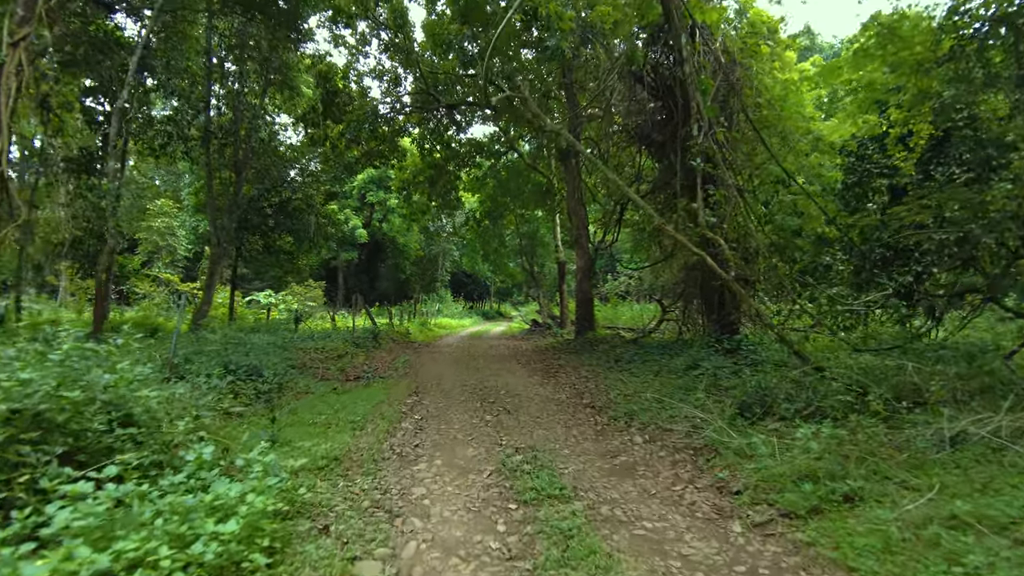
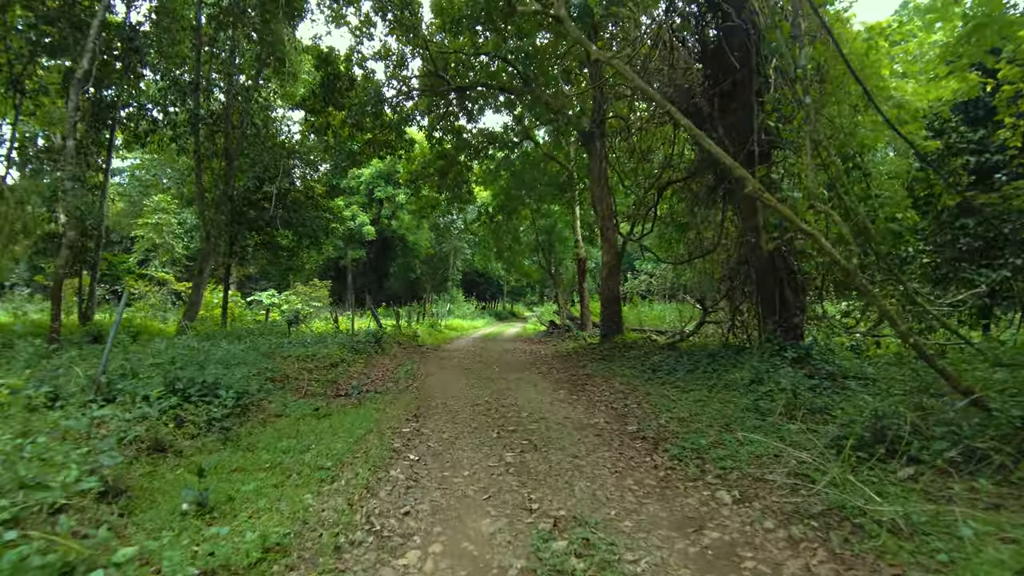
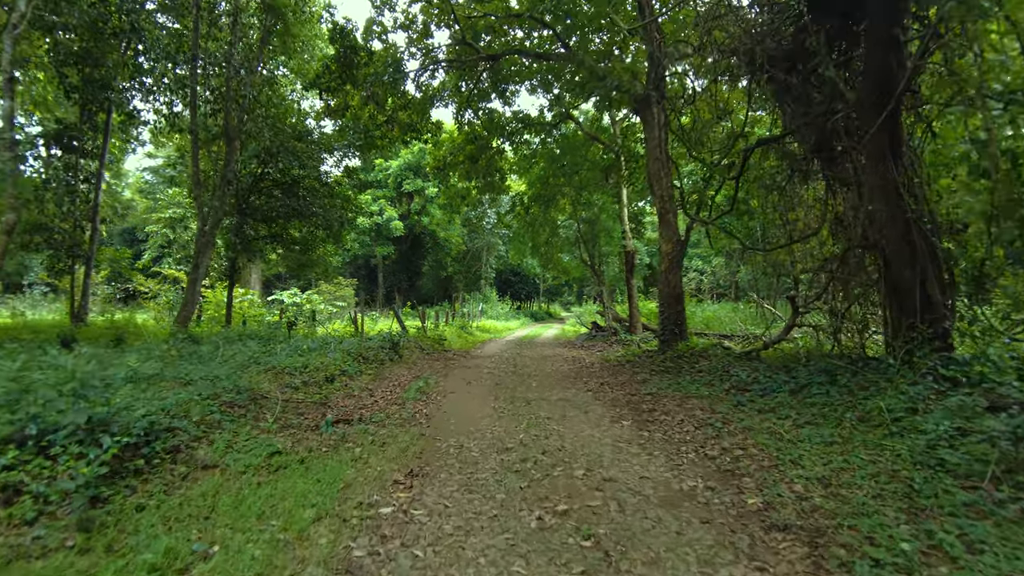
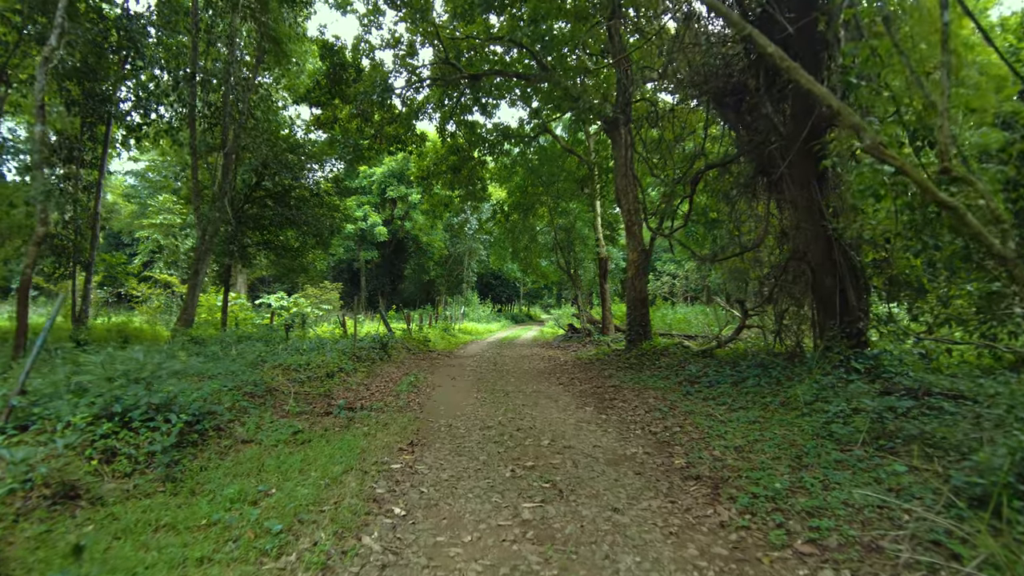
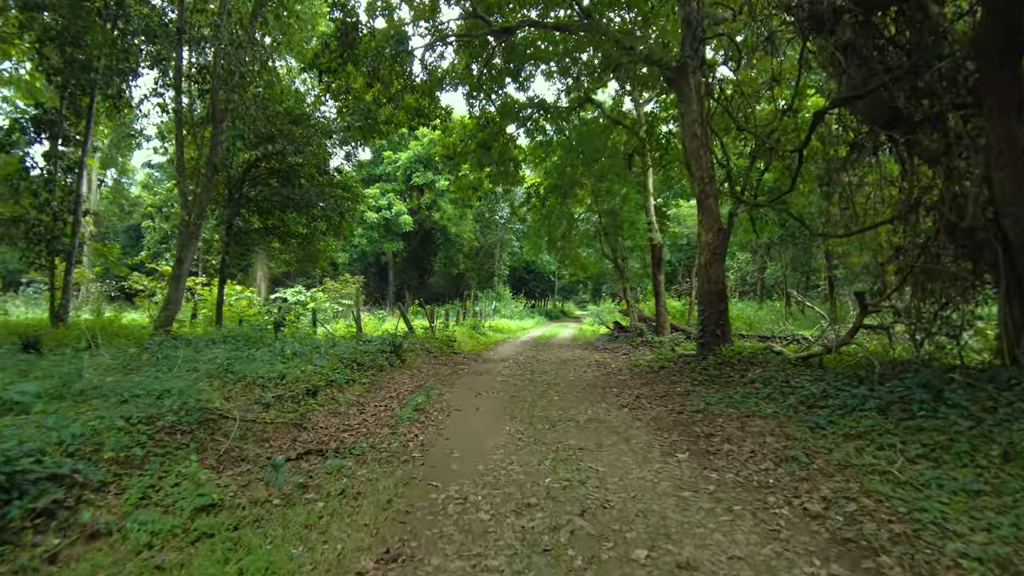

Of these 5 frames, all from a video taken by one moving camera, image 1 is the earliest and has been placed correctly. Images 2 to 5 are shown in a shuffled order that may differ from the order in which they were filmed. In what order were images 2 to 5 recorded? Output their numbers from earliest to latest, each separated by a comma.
2, 4, 3, 5
